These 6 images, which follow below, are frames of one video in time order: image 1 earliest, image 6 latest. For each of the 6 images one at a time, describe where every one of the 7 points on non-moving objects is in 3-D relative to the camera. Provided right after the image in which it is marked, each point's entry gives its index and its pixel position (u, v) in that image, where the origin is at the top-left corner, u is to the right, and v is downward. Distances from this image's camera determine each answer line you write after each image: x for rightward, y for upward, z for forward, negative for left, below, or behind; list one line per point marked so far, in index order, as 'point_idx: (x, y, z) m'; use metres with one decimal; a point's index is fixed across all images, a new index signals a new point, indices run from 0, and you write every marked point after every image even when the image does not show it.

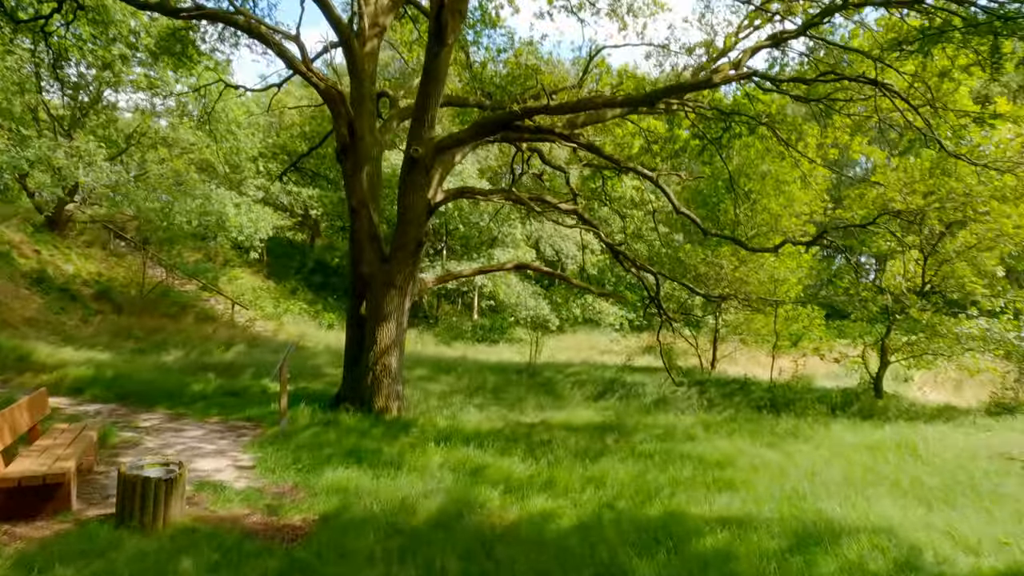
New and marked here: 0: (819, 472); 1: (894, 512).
0: (+3.7, -2.2, +7.9) m
1: (+3.8, -2.2, +6.5) m
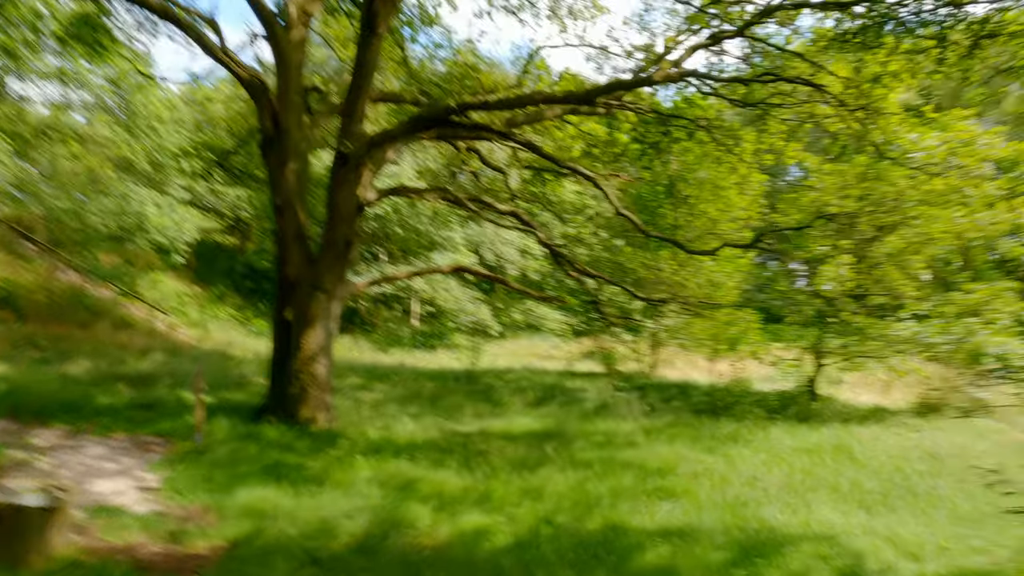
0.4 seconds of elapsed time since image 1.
0: (+2.9, -2.2, +7.7) m
1: (+3.1, -2.2, +6.4) m
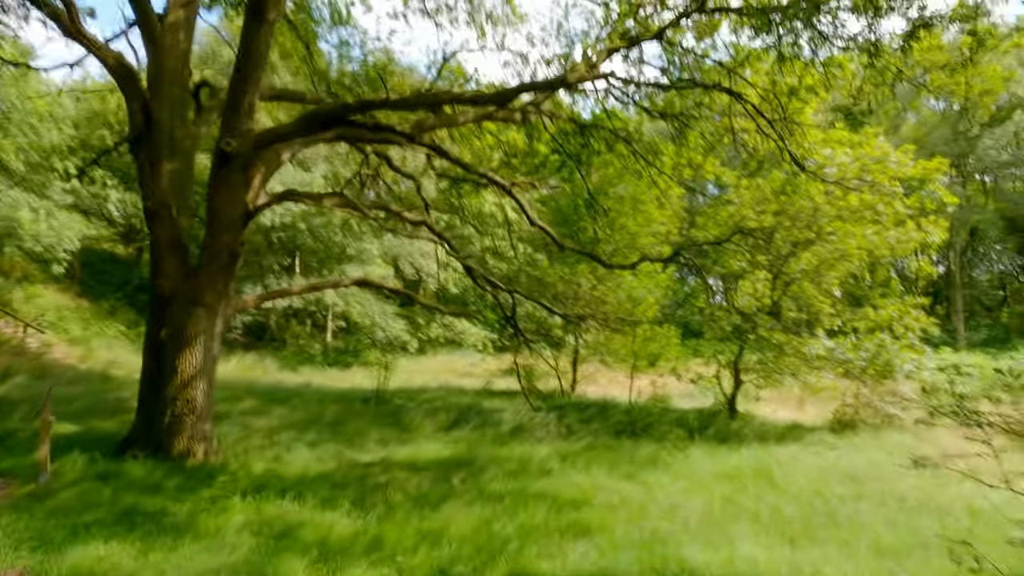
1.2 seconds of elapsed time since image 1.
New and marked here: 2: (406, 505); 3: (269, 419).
0: (+1.8, -2.4, +7.2) m
1: (+2.2, -2.4, +5.9) m
2: (-1.1, -2.3, +7.1) m
3: (-4.2, -2.2, +11.4) m
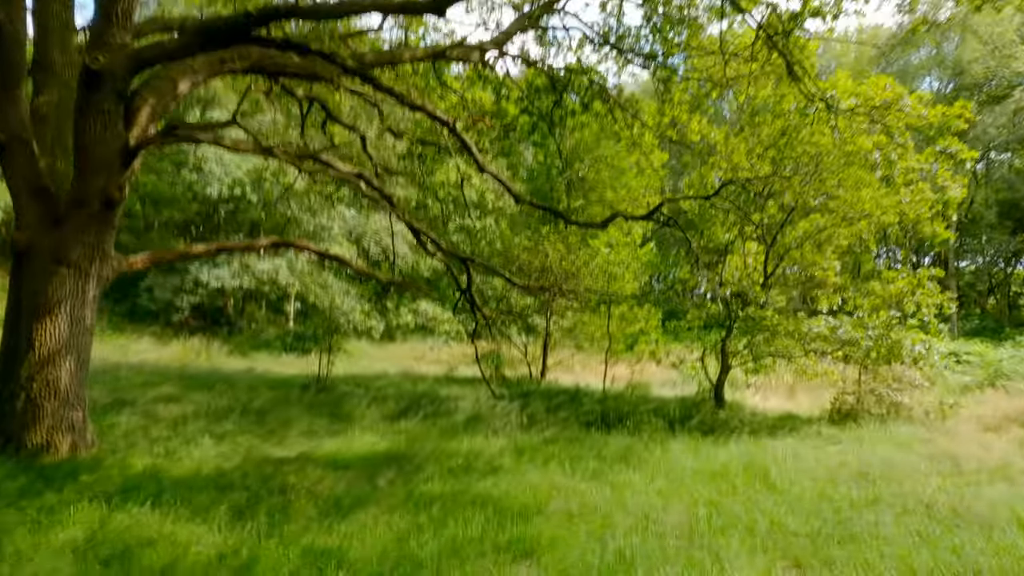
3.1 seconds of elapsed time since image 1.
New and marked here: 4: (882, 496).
0: (+1.2, -2.0, +5.7) m
1: (+1.6, -2.0, +4.4) m
2: (-1.7, -1.9, +5.6) m
3: (-4.9, -1.7, +9.7) m
4: (+3.6, -2.0, +6.4) m
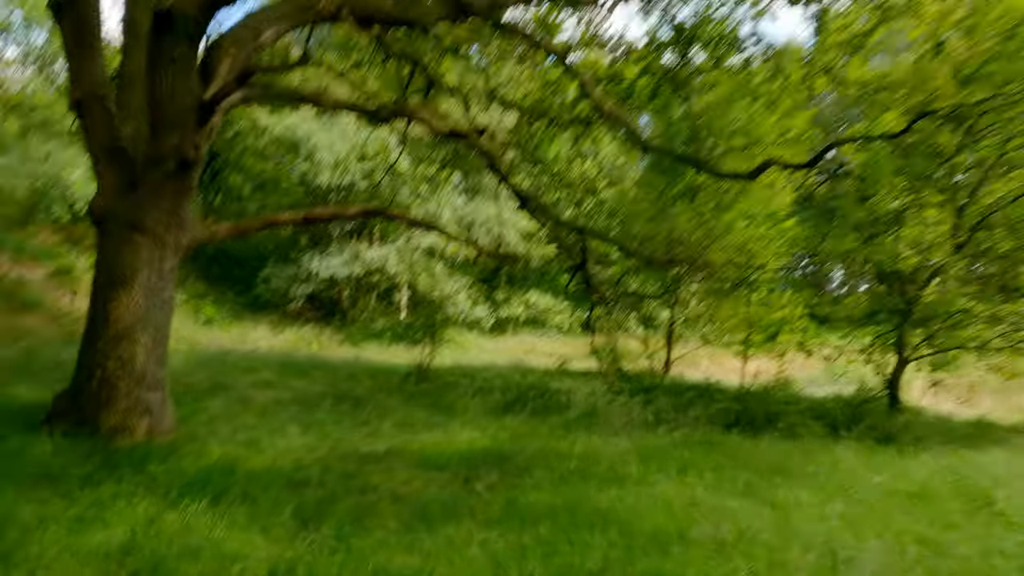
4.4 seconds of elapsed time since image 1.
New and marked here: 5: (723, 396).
0: (+2.1, -1.7, +4.2) m
1: (+2.3, -1.7, +2.8) m
2: (-0.9, -1.6, +4.5) m
3: (-3.2, -1.4, +9.2) m
4: (+4.5, -1.7, +4.4) m
5: (+3.4, -1.7, +10.5) m
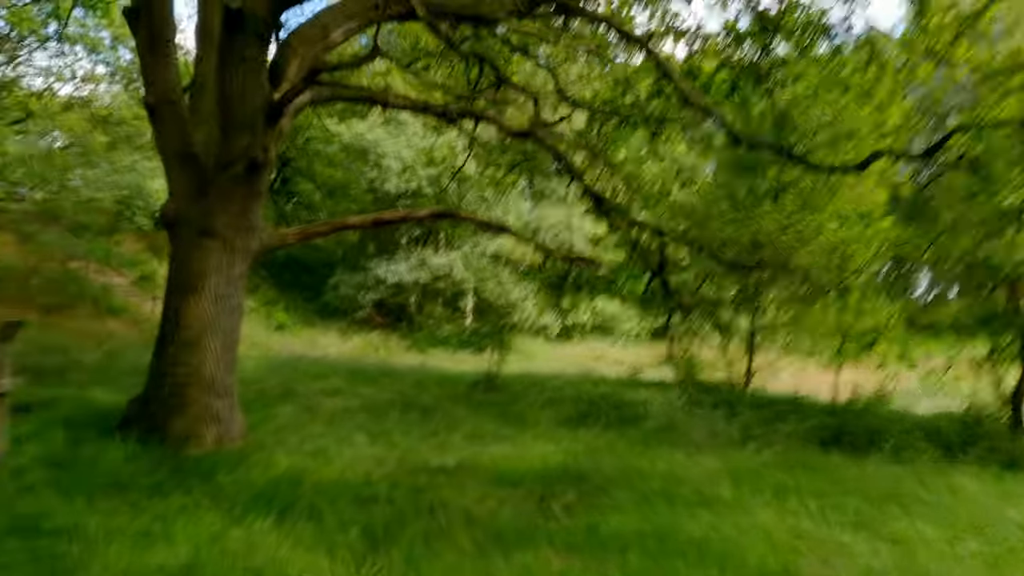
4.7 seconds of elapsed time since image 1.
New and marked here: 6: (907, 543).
0: (+2.6, -1.7, +3.5) m
1: (+2.6, -1.7, +2.2) m
2: (-0.3, -1.6, +4.2) m
3: (-2.3, -1.5, +9.0) m
4: (+5.0, -1.7, +3.6) m
5: (+4.4, -1.8, +9.8) m
6: (+2.6, -1.7, +4.4) m
